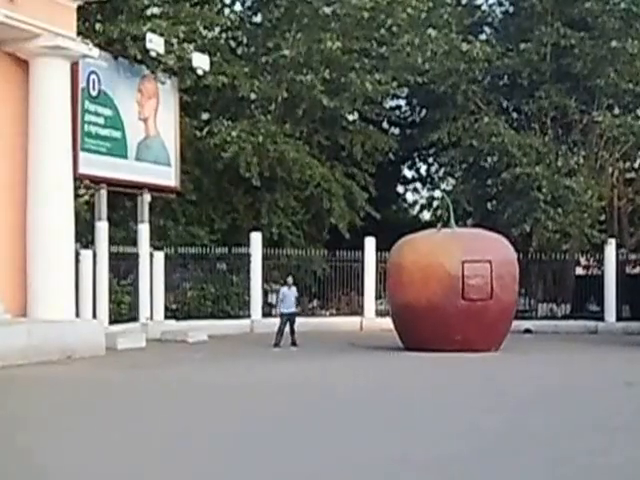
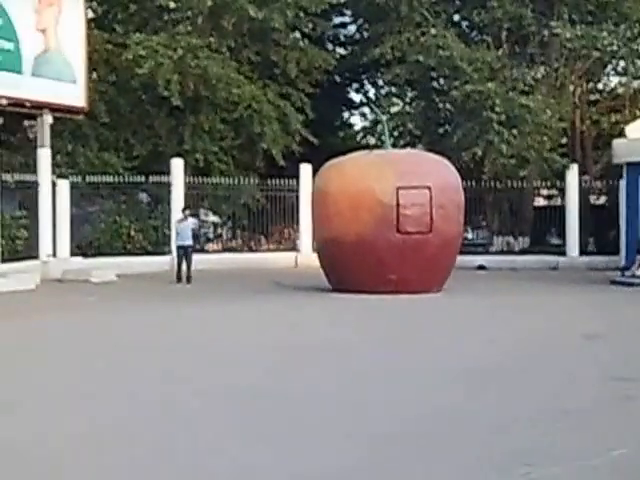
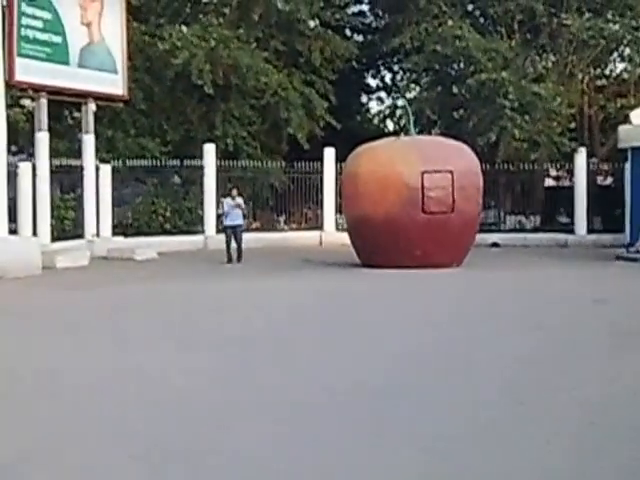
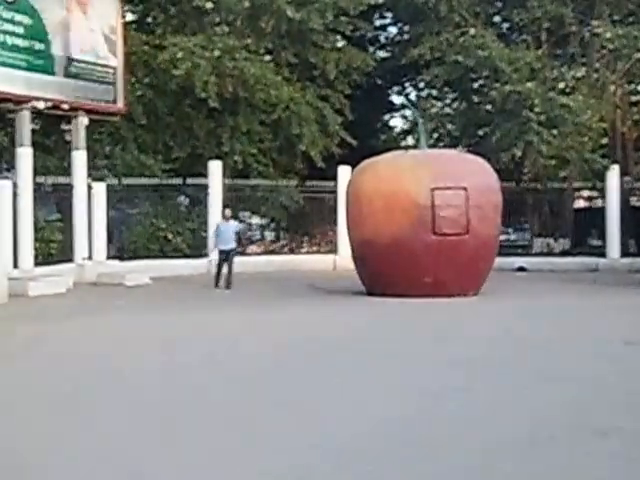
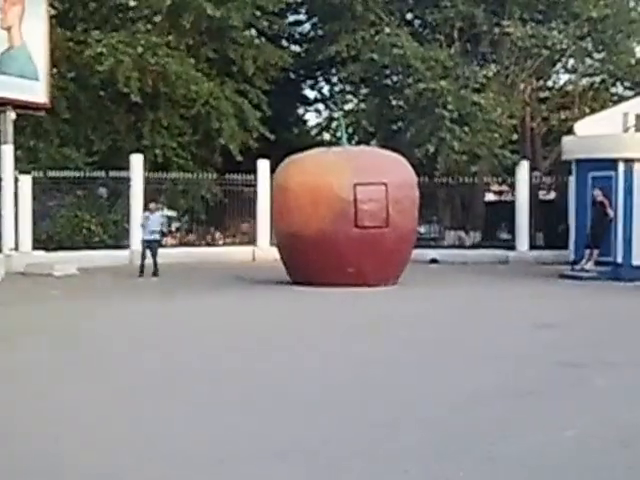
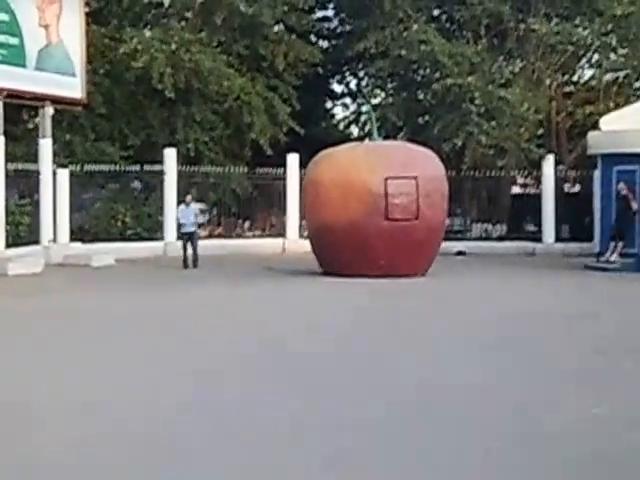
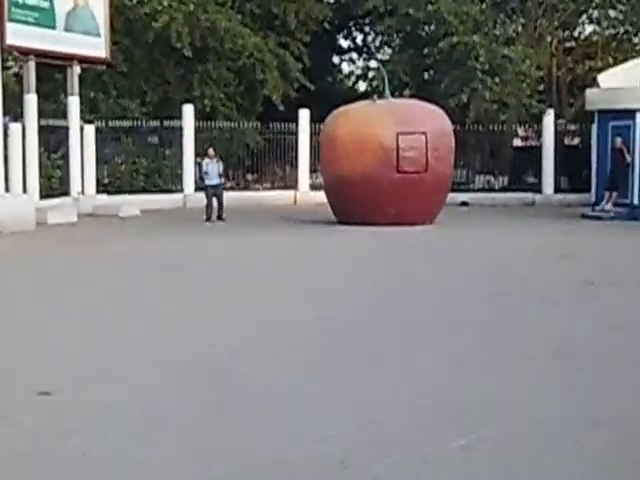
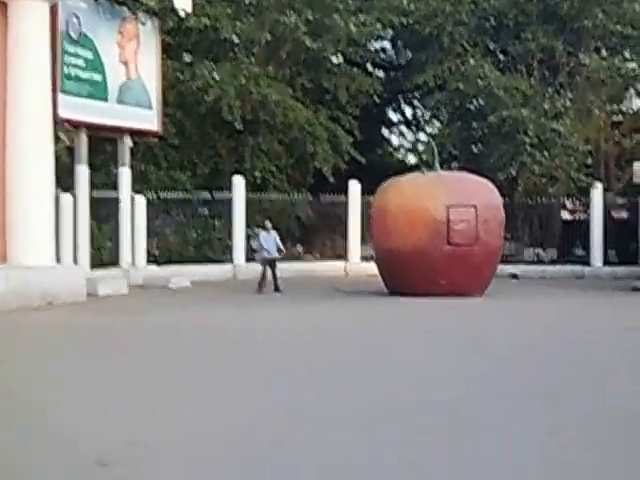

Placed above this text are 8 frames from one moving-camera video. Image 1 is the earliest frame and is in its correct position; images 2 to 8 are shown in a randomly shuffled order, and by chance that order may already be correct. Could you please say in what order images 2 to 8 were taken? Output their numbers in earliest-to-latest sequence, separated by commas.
8, 7, 3, 6, 5, 2, 4
